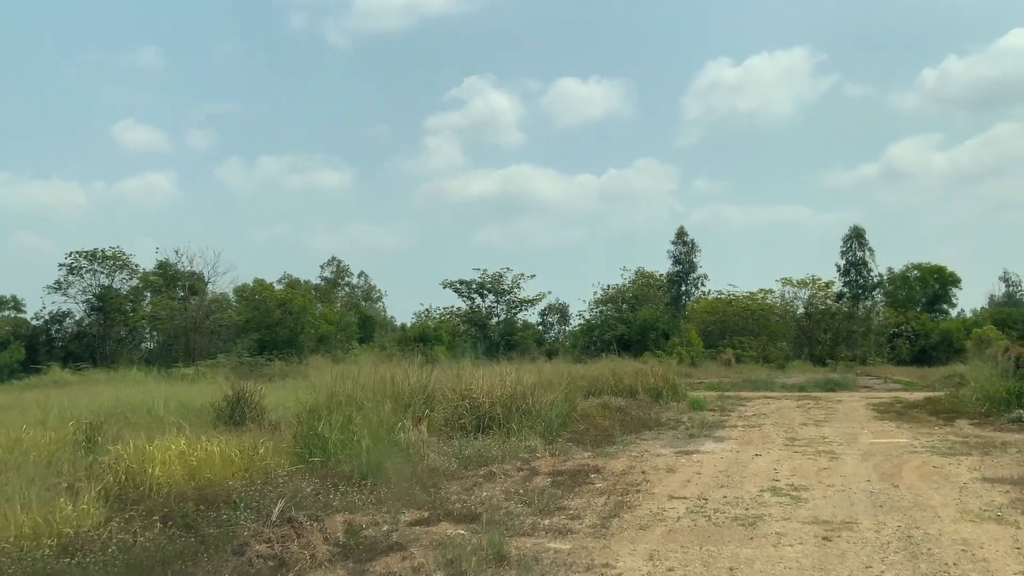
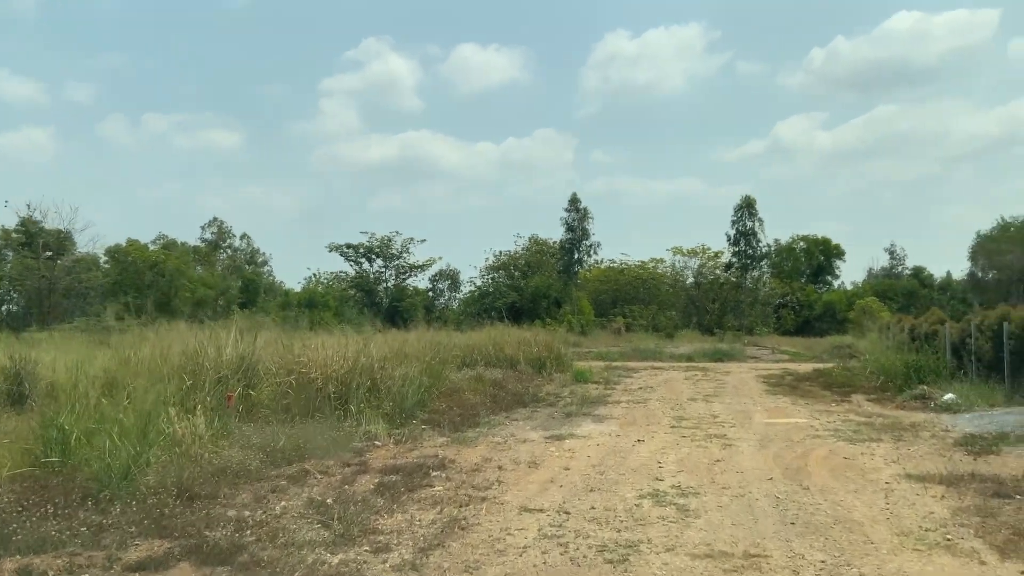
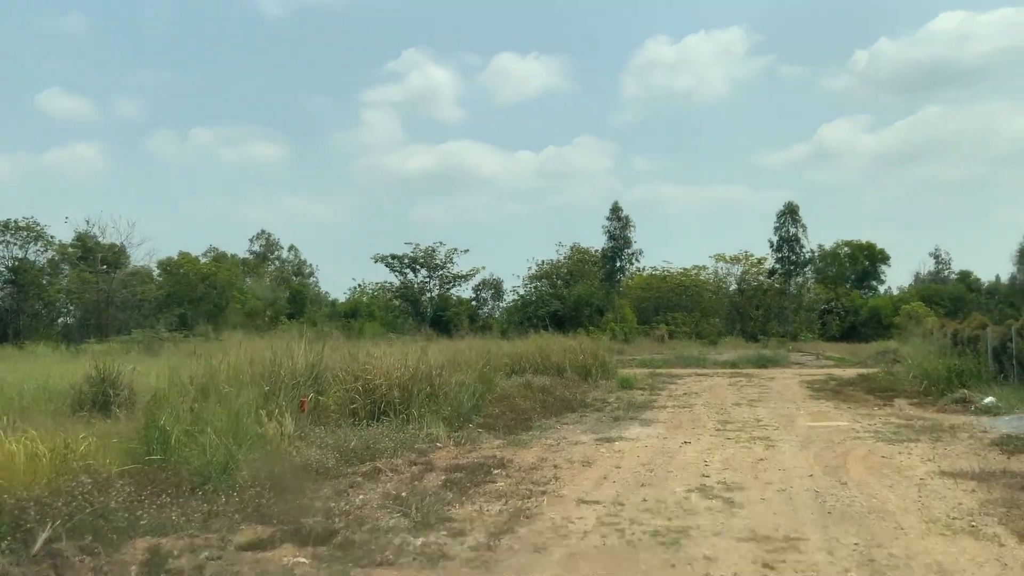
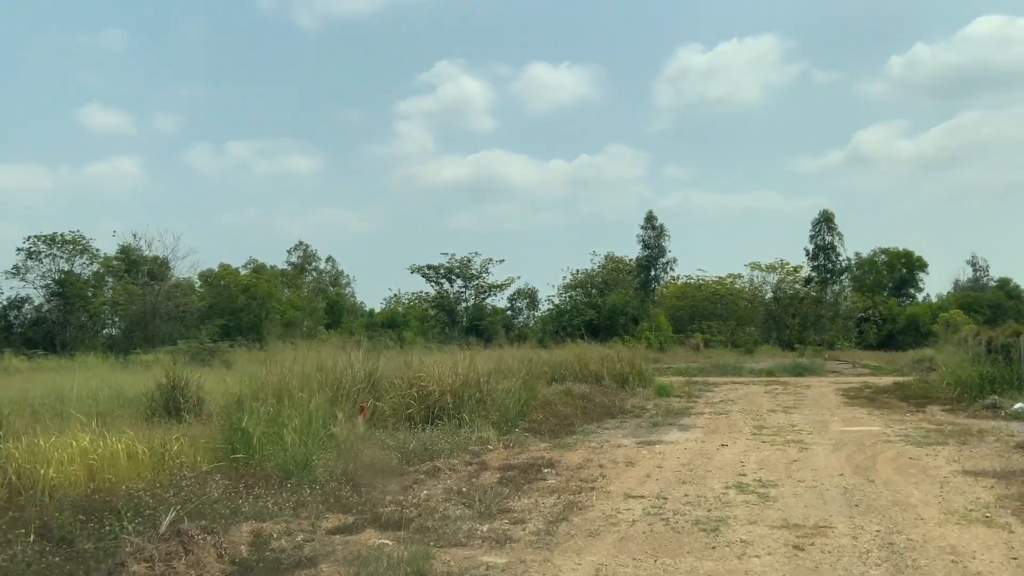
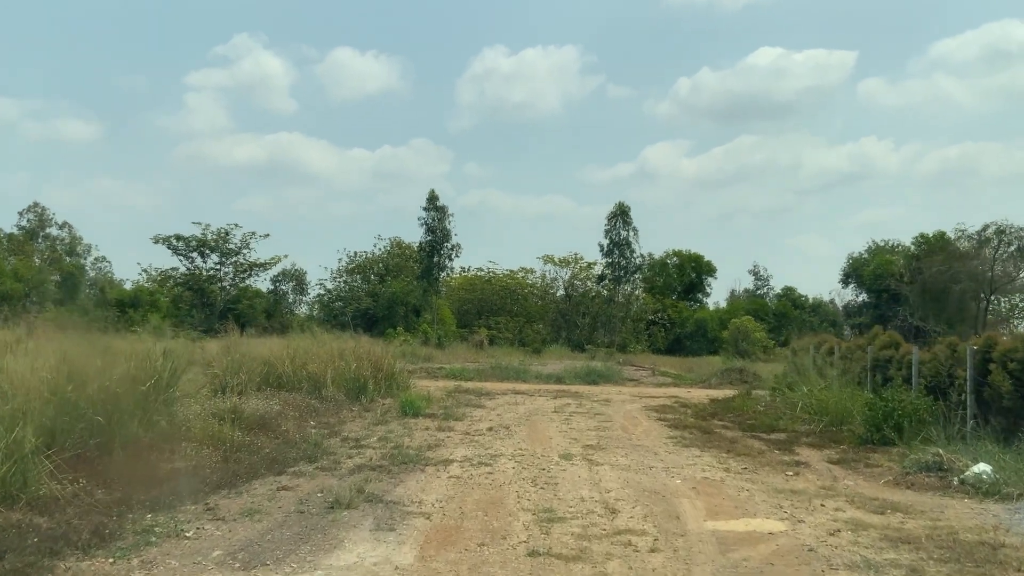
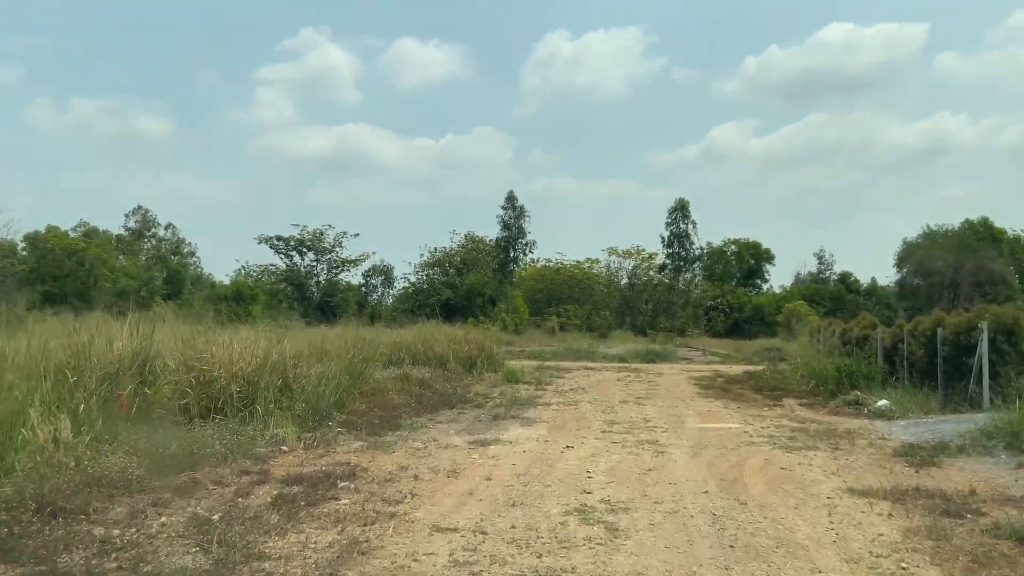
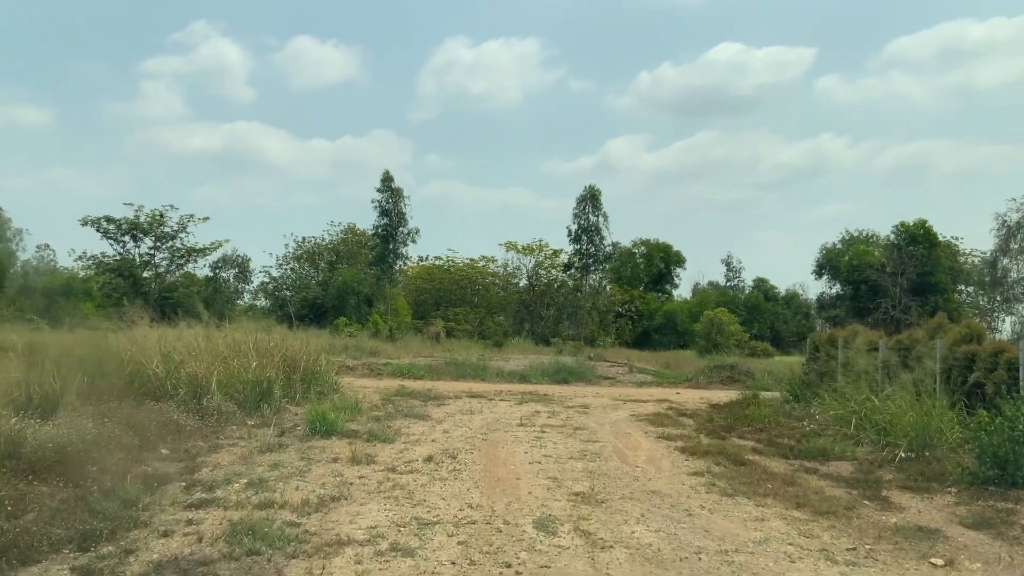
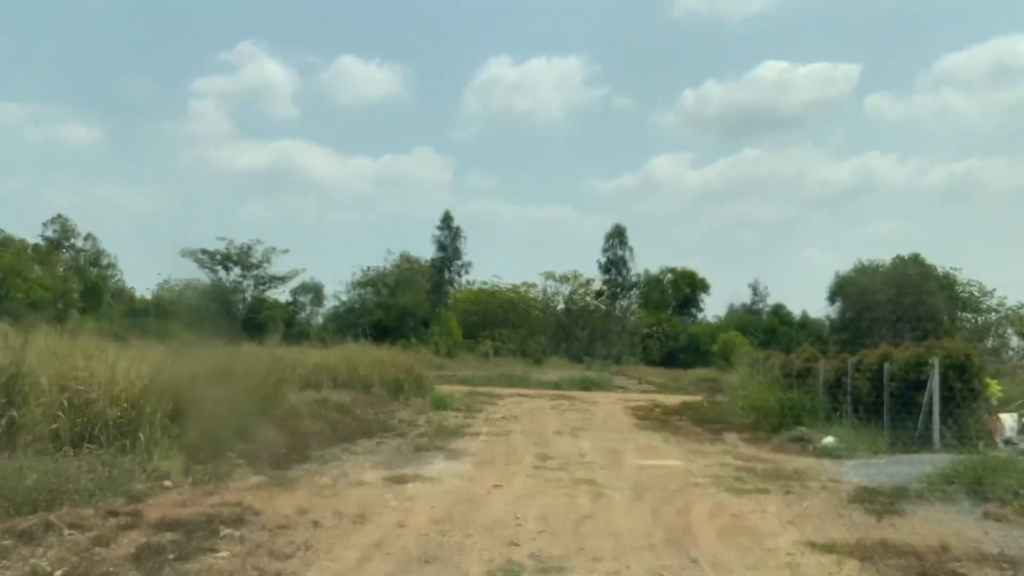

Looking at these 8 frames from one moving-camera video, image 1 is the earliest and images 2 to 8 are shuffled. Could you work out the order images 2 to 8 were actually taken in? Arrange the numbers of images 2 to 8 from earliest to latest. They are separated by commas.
4, 3, 2, 6, 8, 5, 7
